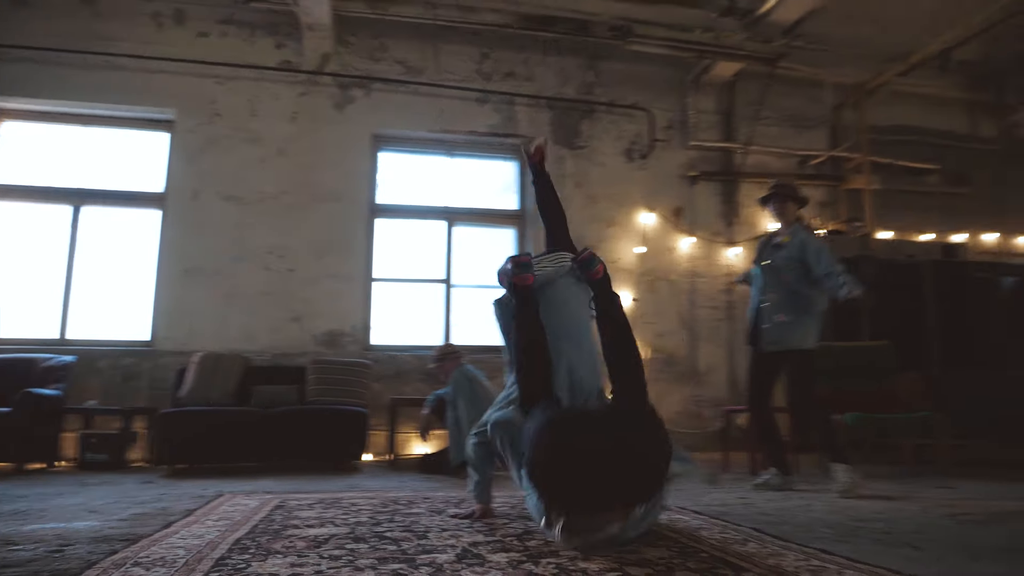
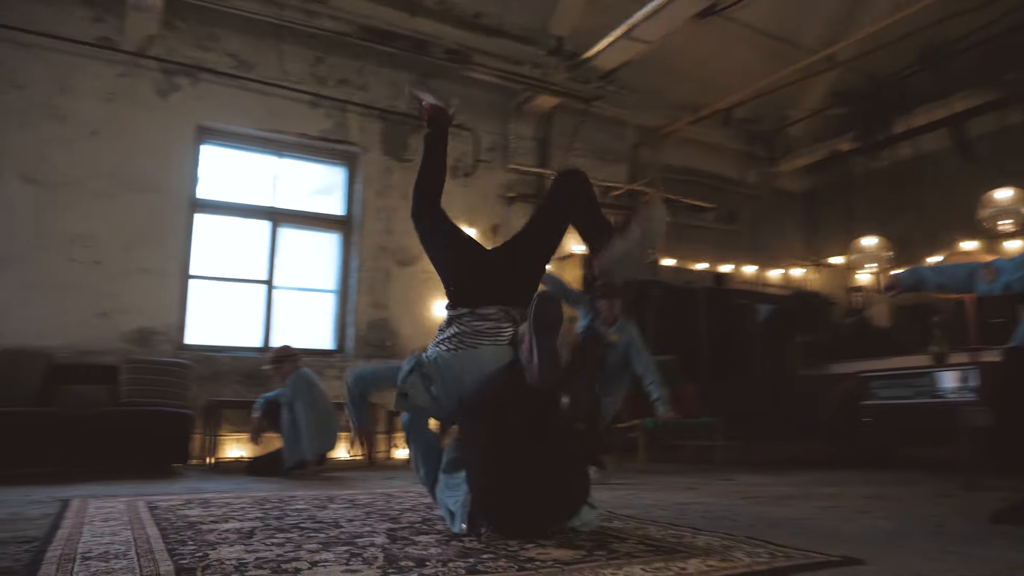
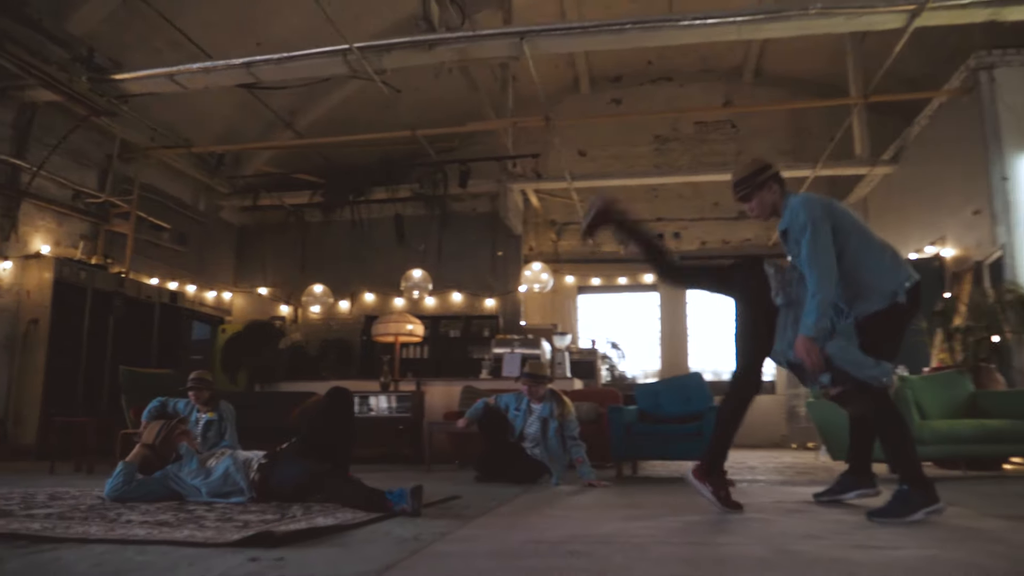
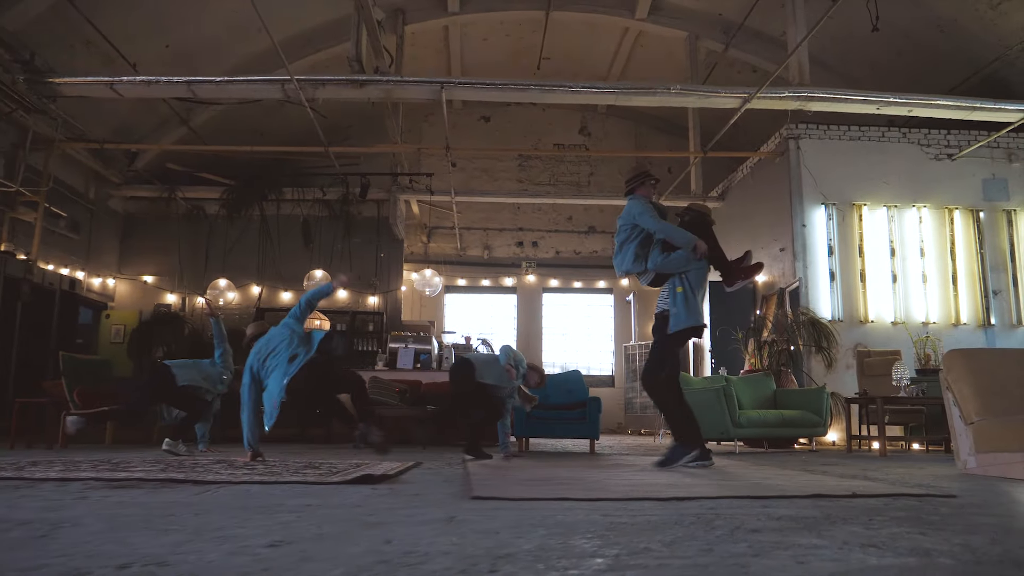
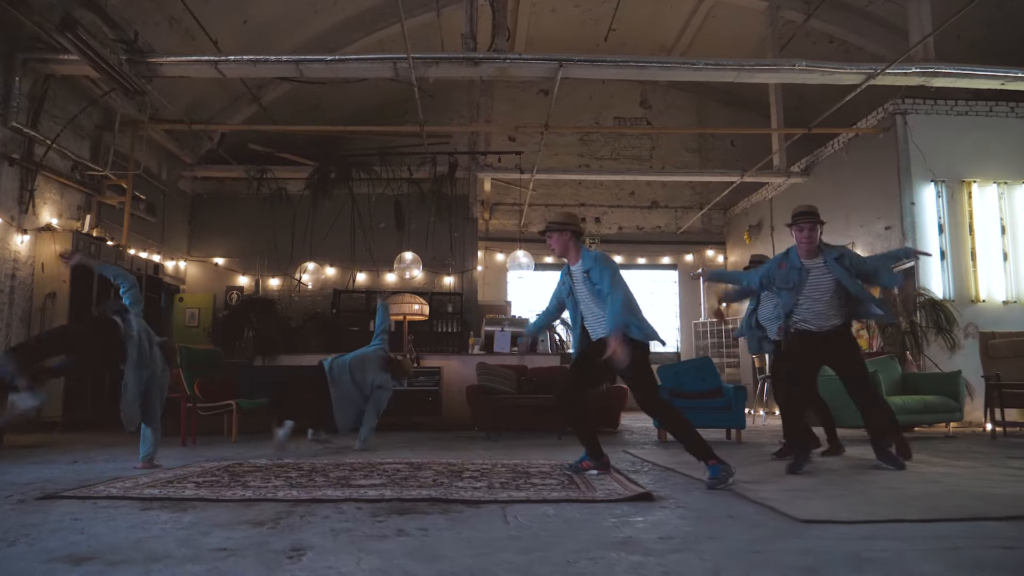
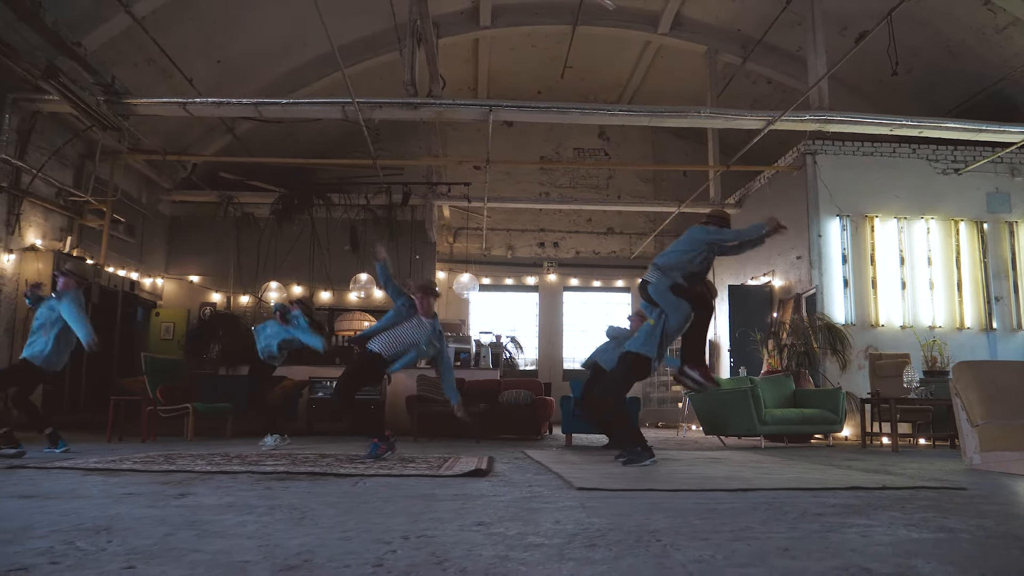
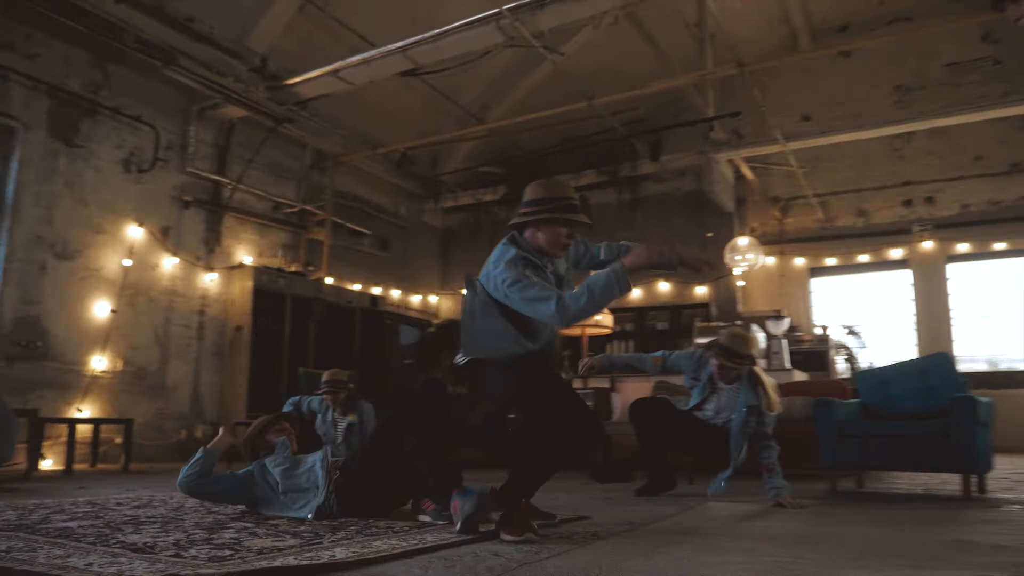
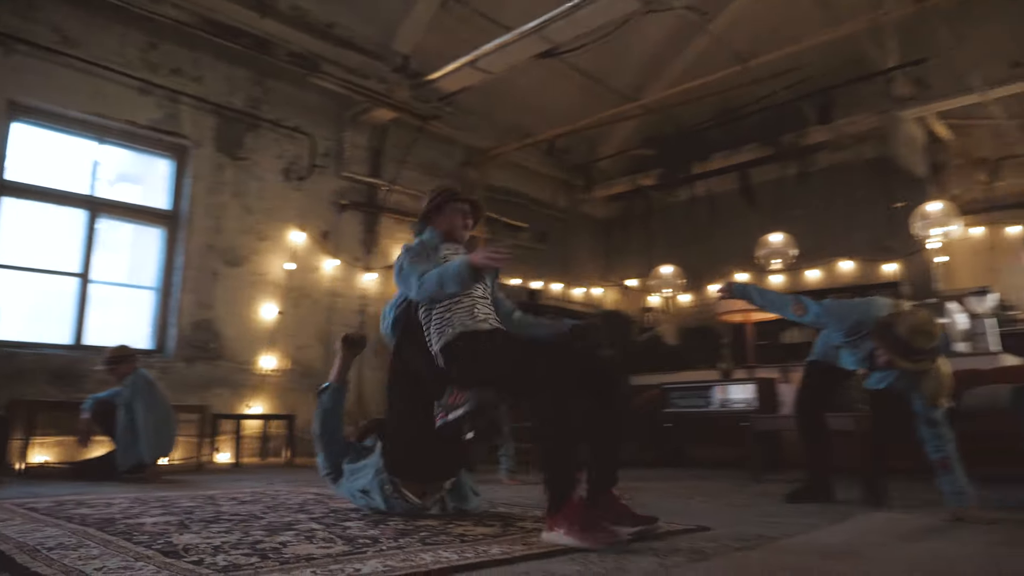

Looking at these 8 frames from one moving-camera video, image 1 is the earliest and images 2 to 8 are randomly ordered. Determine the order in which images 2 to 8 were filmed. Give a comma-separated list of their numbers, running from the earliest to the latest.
2, 8, 7, 3, 4, 6, 5
